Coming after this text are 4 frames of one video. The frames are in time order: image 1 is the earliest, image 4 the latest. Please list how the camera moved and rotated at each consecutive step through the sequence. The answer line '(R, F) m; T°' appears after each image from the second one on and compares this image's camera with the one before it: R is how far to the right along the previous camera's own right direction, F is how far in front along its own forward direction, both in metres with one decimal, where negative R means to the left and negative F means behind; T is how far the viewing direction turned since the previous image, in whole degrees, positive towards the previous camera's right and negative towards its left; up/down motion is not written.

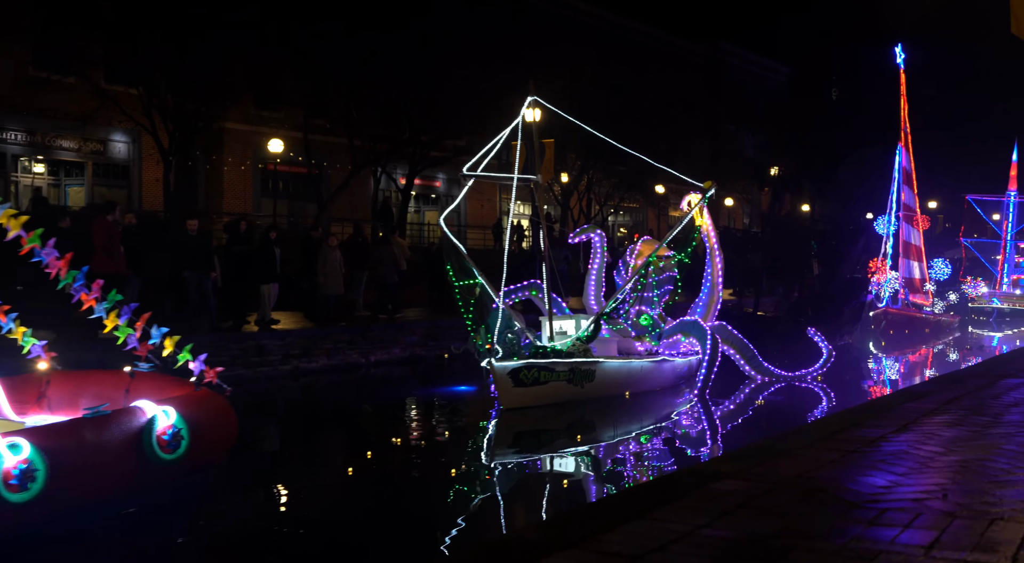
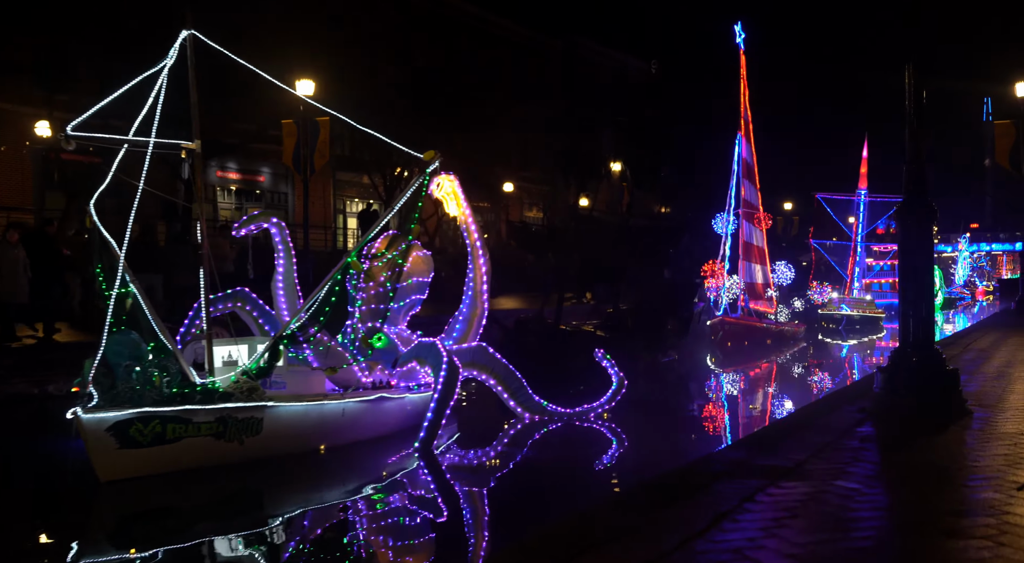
(+2.3, +3.3) m; +8°
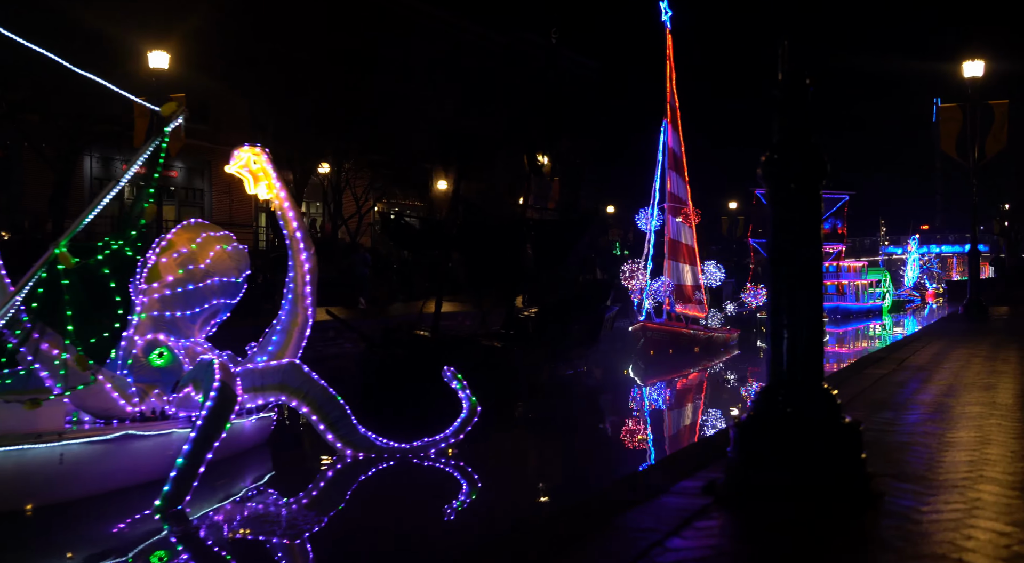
(+1.3, +2.1) m; +3°
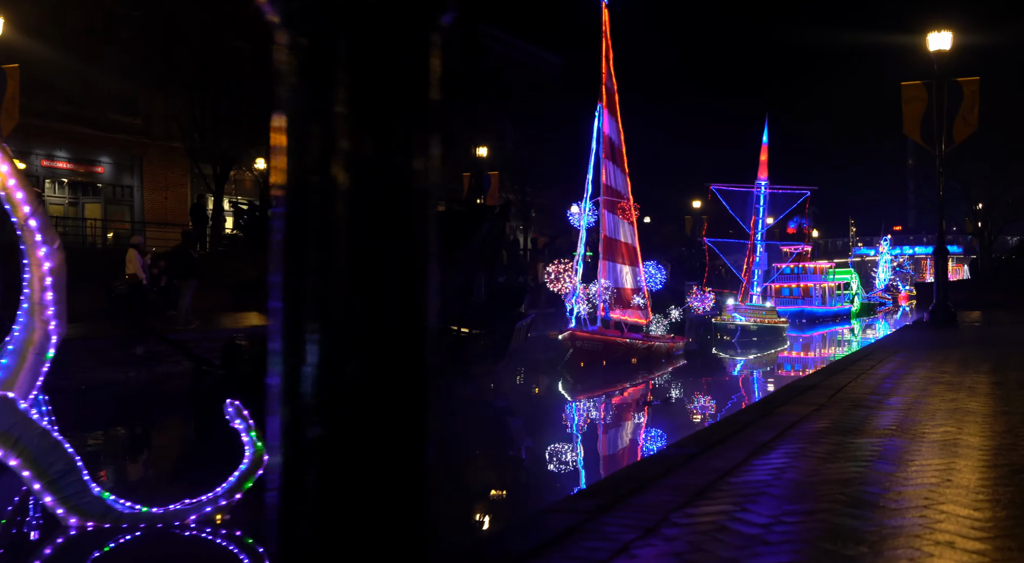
(+1.2, +2.0) m; +1°
